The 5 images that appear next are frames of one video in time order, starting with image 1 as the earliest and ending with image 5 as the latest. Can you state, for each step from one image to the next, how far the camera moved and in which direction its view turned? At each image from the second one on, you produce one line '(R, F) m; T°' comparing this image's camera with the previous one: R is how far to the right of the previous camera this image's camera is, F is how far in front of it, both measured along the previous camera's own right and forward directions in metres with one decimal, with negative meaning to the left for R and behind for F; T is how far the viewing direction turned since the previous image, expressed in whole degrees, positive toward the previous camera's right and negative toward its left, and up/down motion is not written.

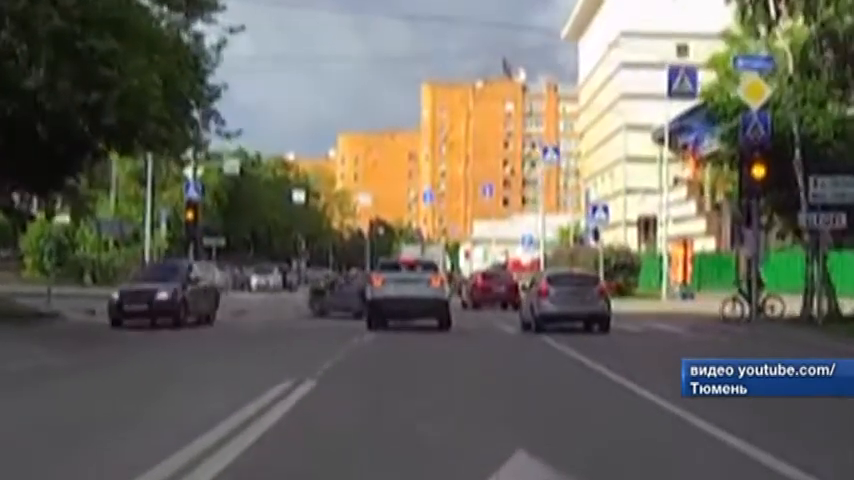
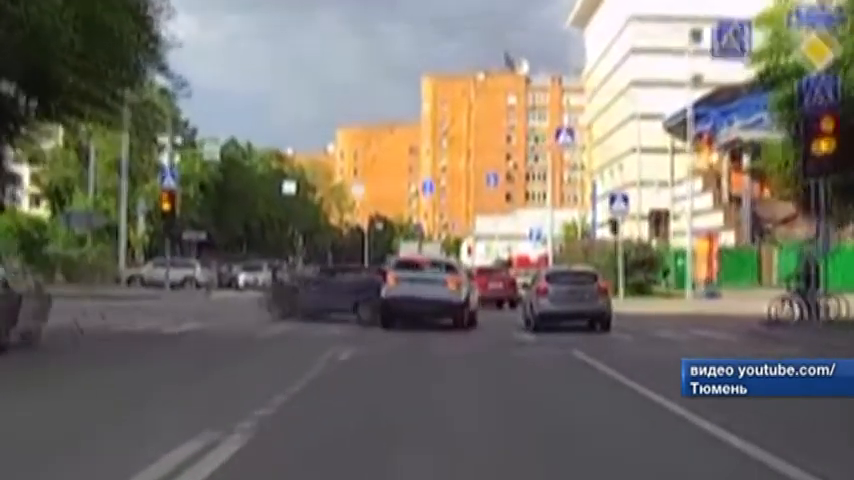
(0.0, +5.3) m; 0°
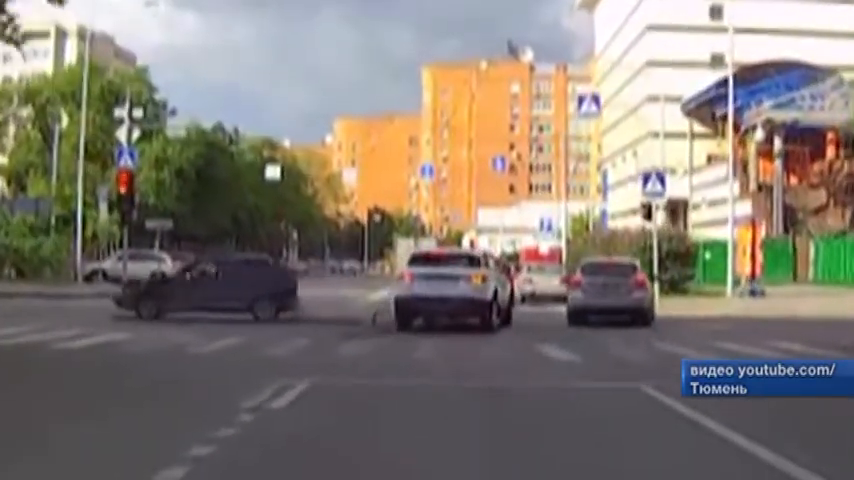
(+0.1, +7.4) m; 0°
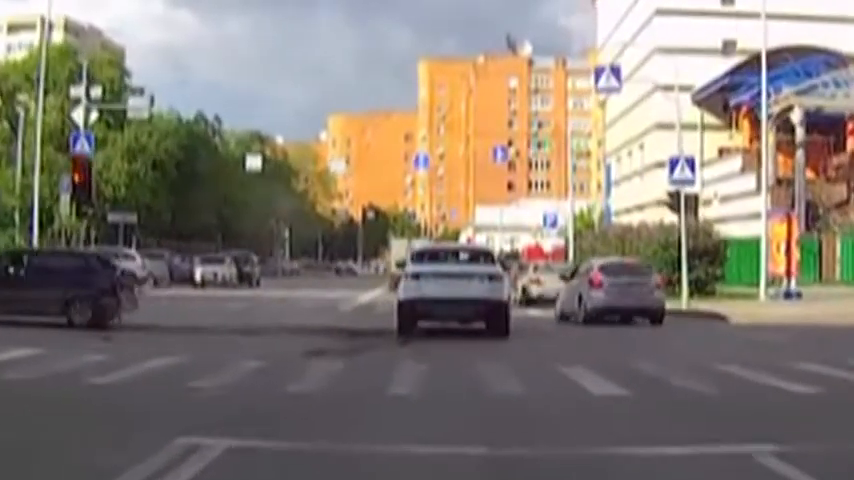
(+0.1, +5.3) m; 0°
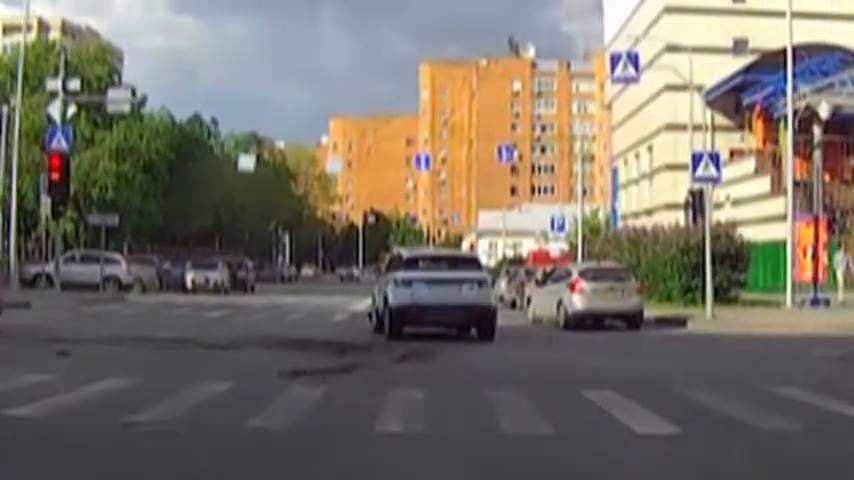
(0.0, +2.8) m; 0°
